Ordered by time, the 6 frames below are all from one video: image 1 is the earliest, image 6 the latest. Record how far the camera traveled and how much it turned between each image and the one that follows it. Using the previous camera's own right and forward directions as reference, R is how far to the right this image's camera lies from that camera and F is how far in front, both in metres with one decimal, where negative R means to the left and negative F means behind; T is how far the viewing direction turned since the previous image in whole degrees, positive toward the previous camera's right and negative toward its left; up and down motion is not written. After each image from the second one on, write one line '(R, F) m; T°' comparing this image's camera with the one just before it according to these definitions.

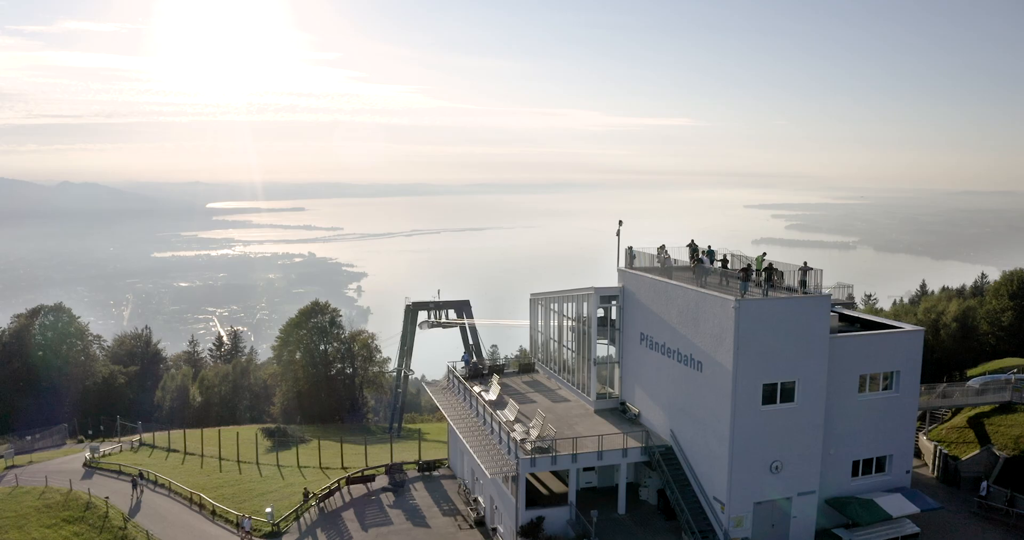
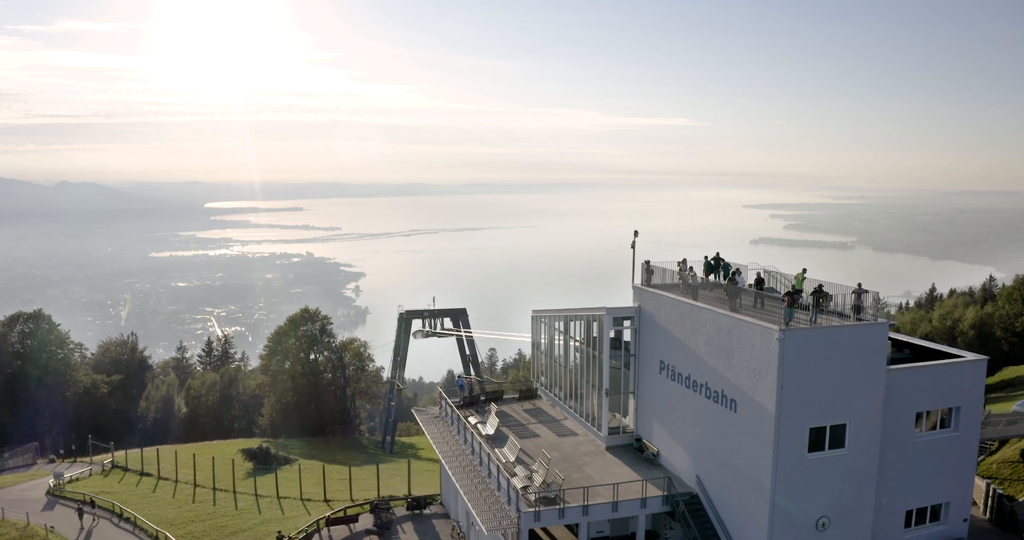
(-0.1, +2.7) m; 0°
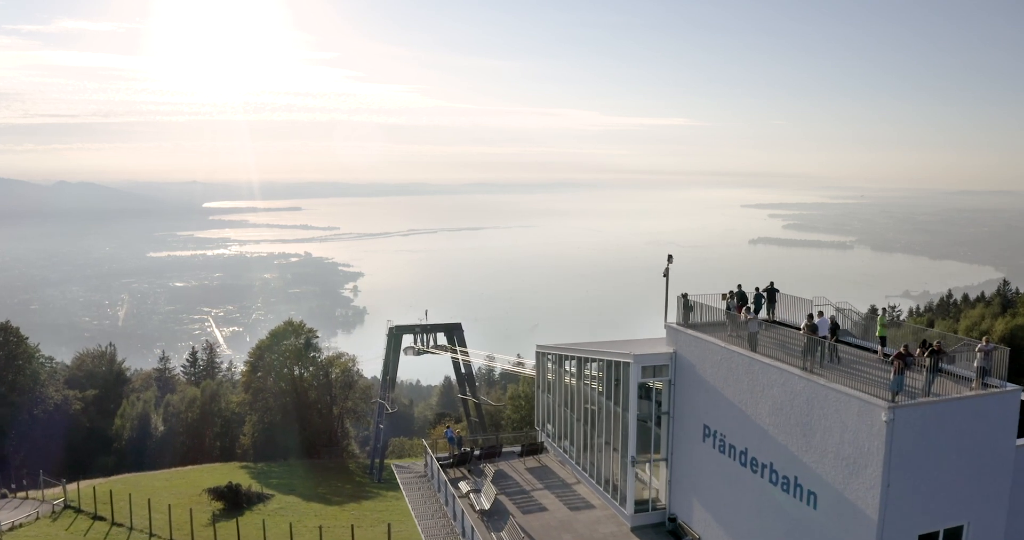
(0.0, +3.9) m; 0°
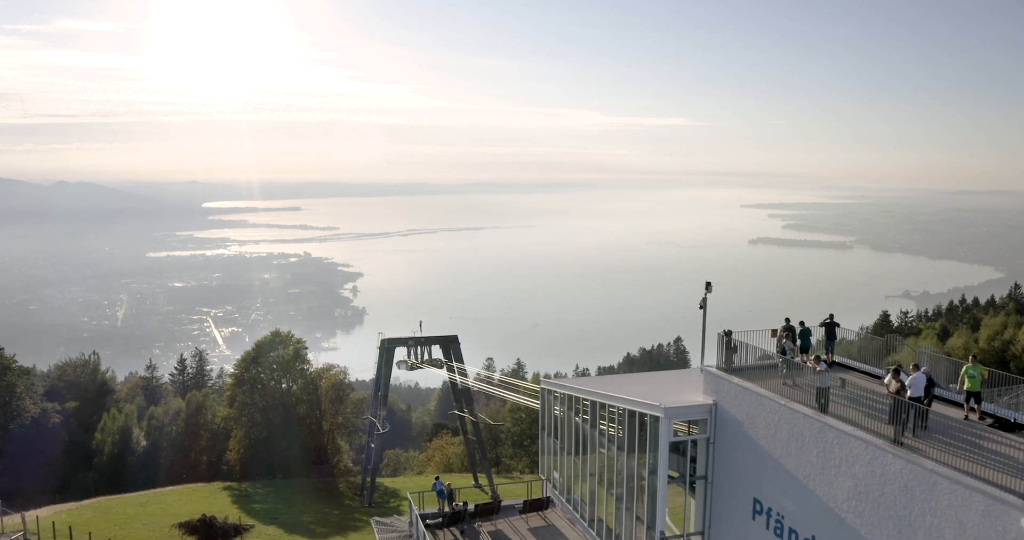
(0.0, +2.8) m; 0°
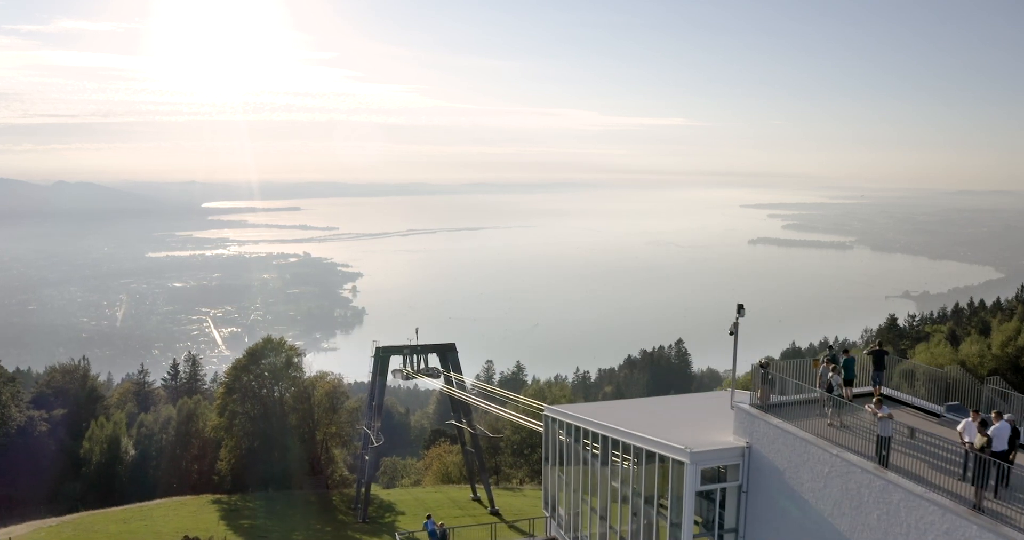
(0.0, +1.6) m; 0°
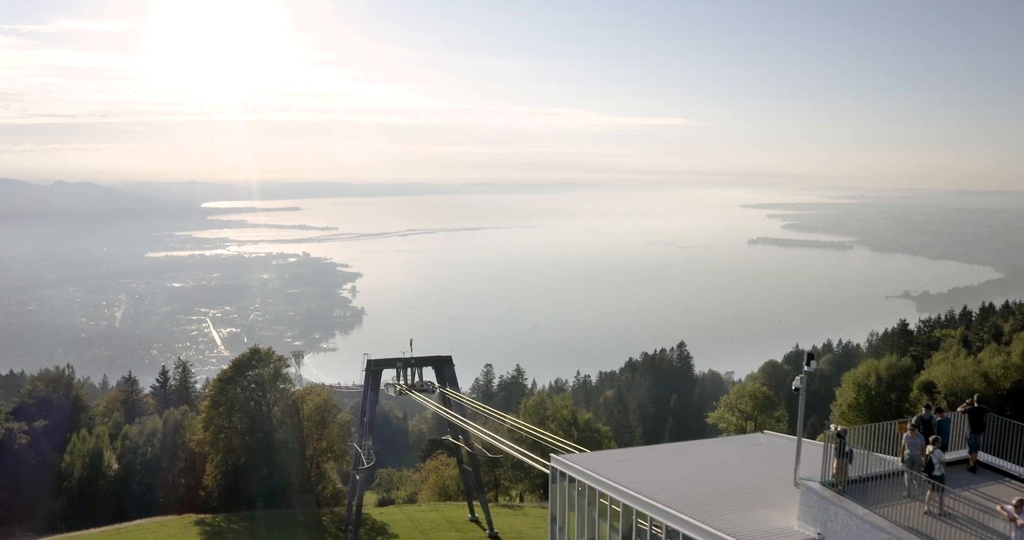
(0.0, +2.3) m; 0°
